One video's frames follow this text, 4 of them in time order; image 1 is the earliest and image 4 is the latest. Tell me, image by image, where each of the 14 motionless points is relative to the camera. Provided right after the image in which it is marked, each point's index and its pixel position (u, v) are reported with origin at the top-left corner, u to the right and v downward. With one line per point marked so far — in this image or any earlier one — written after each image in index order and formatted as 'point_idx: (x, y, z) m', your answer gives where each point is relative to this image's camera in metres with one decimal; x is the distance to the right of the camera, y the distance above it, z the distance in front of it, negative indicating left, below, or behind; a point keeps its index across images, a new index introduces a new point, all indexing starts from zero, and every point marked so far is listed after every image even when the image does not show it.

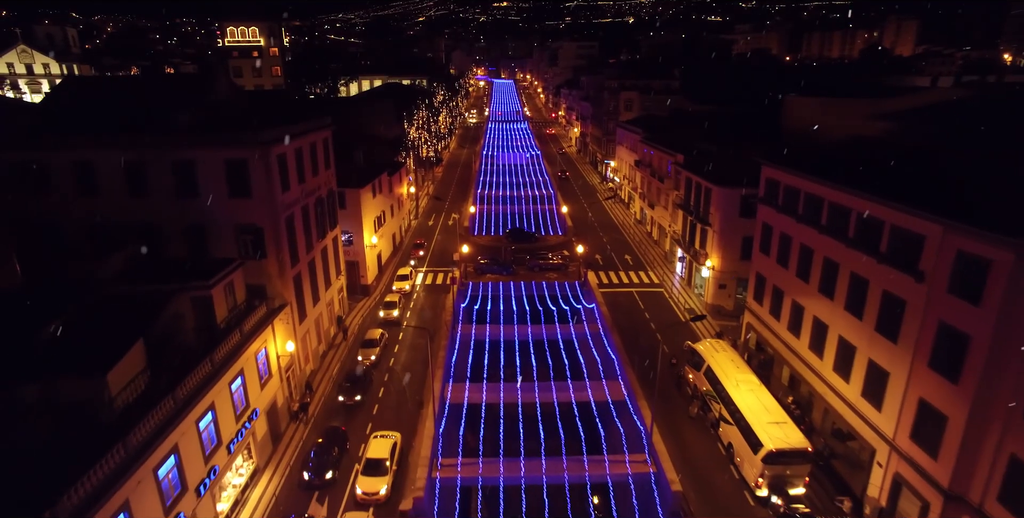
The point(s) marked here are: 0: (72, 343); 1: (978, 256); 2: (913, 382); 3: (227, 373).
0: (-11.5, -2.1, +17.1) m
1: (+10.5, +0.1, +14.9) m
2: (+10.5, -3.2, +17.2) m
3: (-8.4, -3.3, +19.4) m
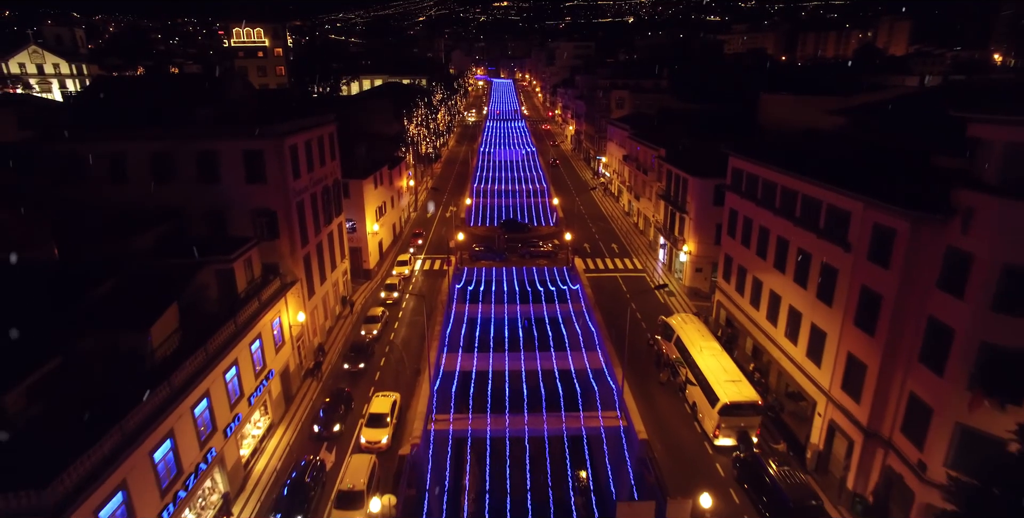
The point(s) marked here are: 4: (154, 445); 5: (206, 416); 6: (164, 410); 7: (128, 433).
0: (-11.9, -1.3, +19.9) m
1: (+10.0, +0.9, +17.6) m
2: (+10.0, -2.4, +19.9) m
3: (-8.9, -2.5, +22.1) m
4: (-8.8, -4.5, +16.1) m
5: (-8.9, -4.5, +19.0) m
6: (-8.8, -3.8, +16.6) m
7: (-8.9, -4.0, +15.1) m
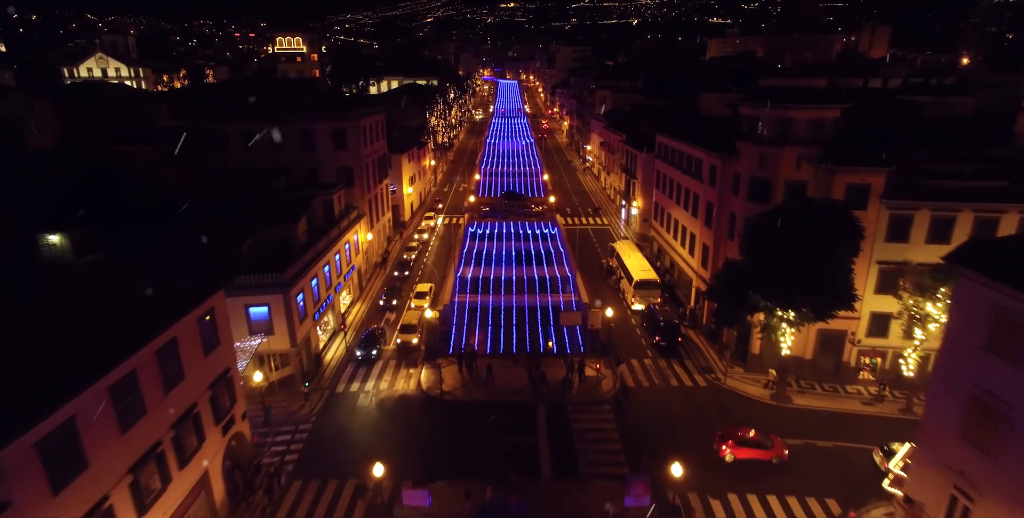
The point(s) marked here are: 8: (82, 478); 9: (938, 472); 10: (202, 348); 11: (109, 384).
0: (-12.3, +2.3, +33.7) m
1: (+9.6, +4.5, +31.3) m
2: (+9.6, +1.2, +33.6) m
3: (-9.3, +1.1, +36.0) m
4: (-9.2, -0.9, +29.9) m
5: (-9.2, -0.9, +32.8) m
6: (-9.2, -0.1, +30.4) m
7: (-9.3, -0.3, +28.9) m
8: (-8.8, -4.4, +13.6) m
9: (+9.8, -4.9, +15.2) m
10: (-9.0, -2.5, +19.1) m
11: (-8.9, -2.7, +14.5) m
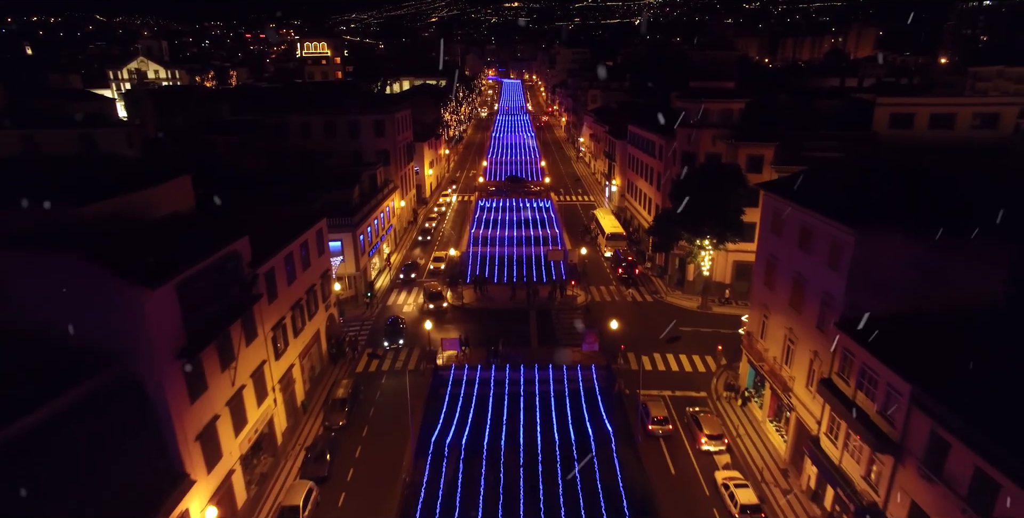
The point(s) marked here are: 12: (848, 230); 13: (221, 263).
0: (-12.2, +5.2, +44.9) m
1: (+9.7, +7.4, +42.3) m
2: (+9.7, +4.1, +44.6) m
3: (-9.2, +4.0, +47.1) m
4: (-9.1, +2.0, +41.1) m
5: (-9.2, +2.0, +44.0) m
6: (-9.1, +2.7, +41.5) m
7: (-9.2, +2.6, +40.1) m
8: (-8.8, -1.6, +24.7) m
9: (+9.8, -2.0, +26.3) m
10: (-9.0, +0.3, +30.2) m
11: (-8.9, +0.1, +25.6) m
12: (+9.5, +0.9, +18.7) m
13: (-8.8, -0.1, +19.9) m
